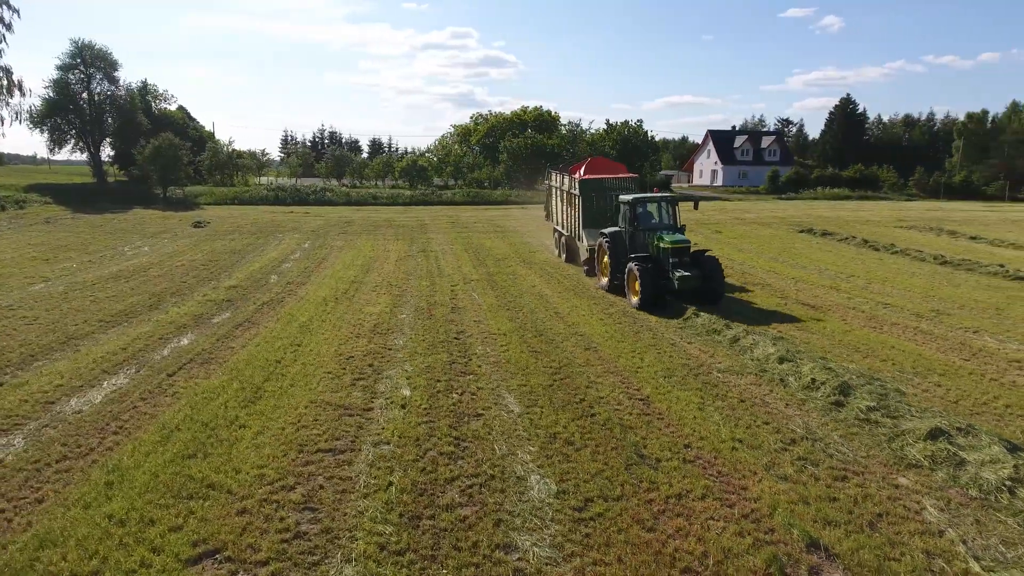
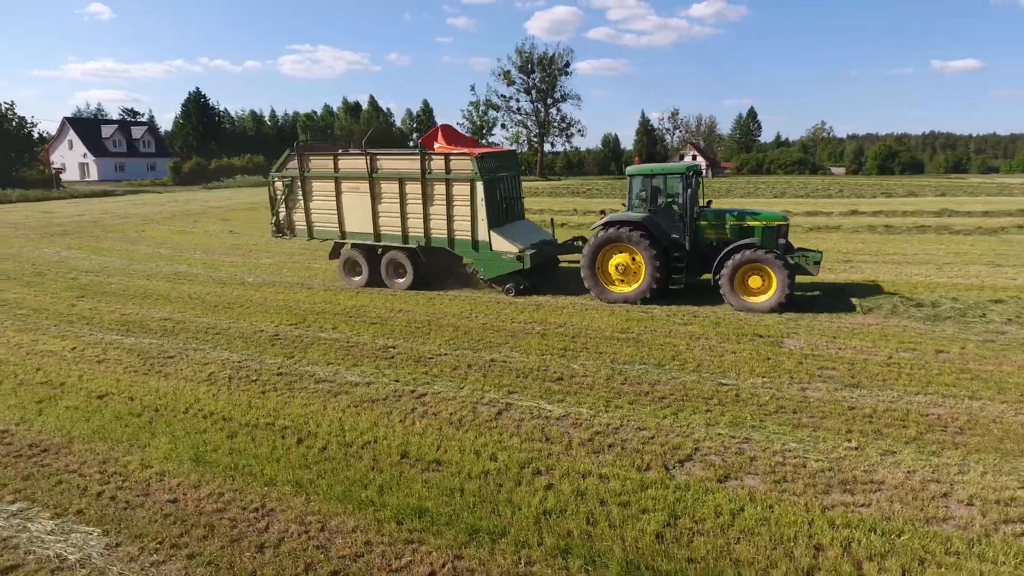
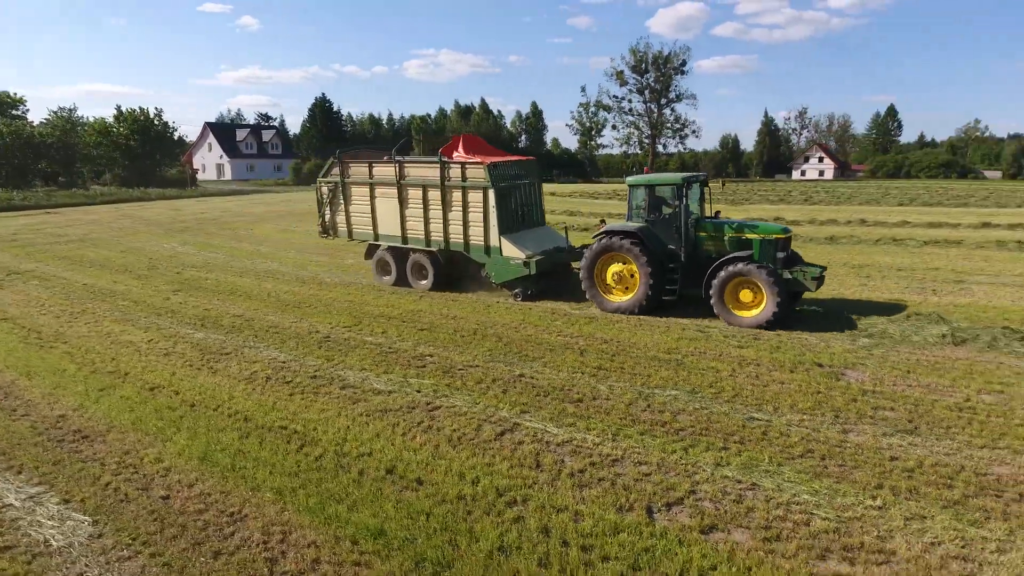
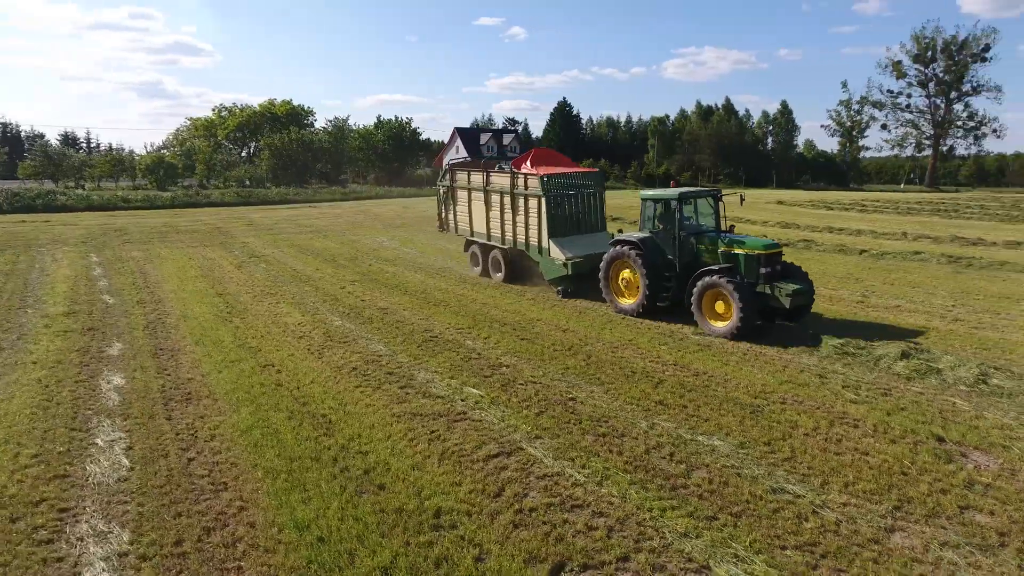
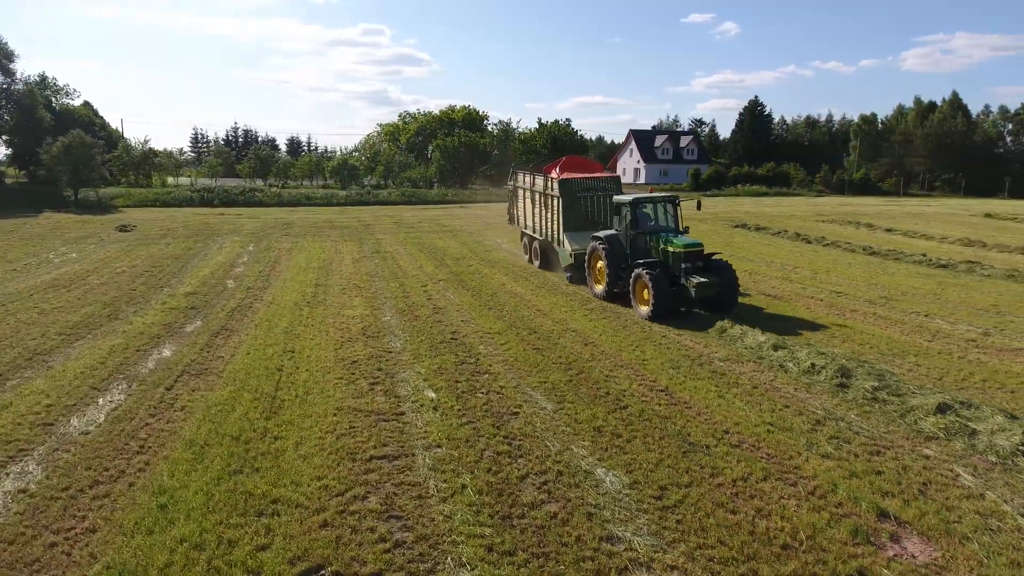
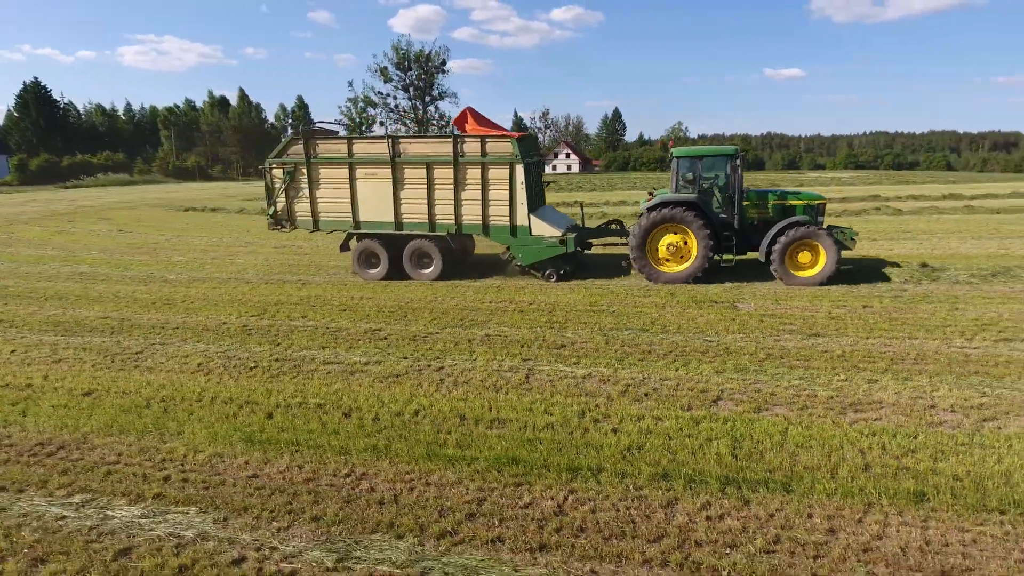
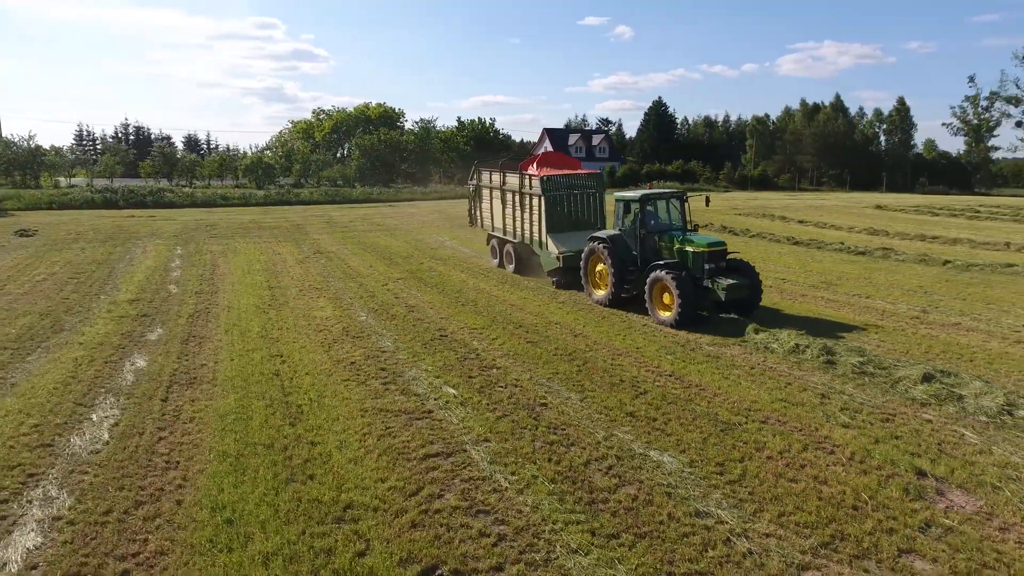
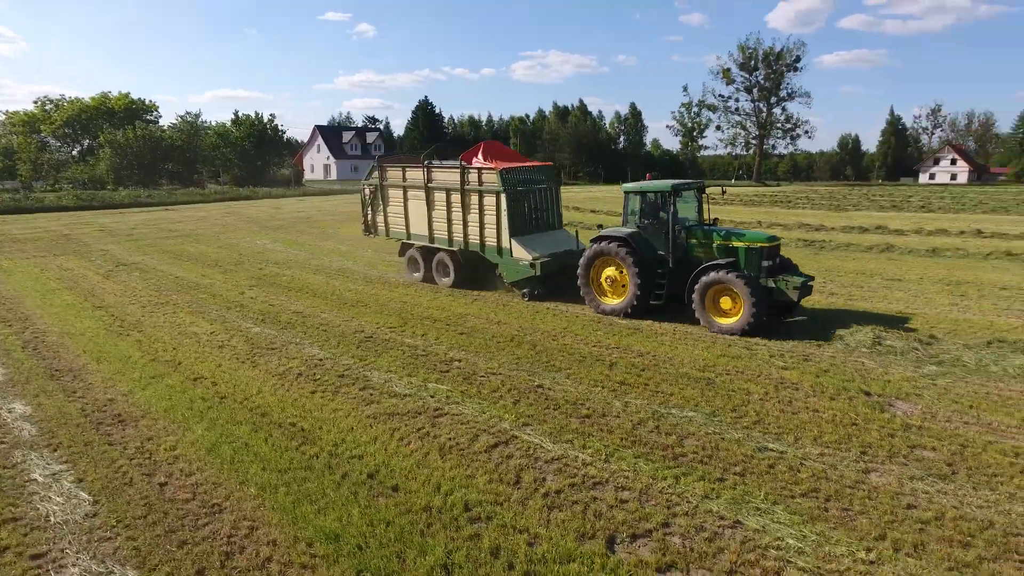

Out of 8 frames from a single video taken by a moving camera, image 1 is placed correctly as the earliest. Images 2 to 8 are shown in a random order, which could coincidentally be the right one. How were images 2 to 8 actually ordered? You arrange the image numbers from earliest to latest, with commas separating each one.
5, 7, 4, 8, 3, 2, 6
